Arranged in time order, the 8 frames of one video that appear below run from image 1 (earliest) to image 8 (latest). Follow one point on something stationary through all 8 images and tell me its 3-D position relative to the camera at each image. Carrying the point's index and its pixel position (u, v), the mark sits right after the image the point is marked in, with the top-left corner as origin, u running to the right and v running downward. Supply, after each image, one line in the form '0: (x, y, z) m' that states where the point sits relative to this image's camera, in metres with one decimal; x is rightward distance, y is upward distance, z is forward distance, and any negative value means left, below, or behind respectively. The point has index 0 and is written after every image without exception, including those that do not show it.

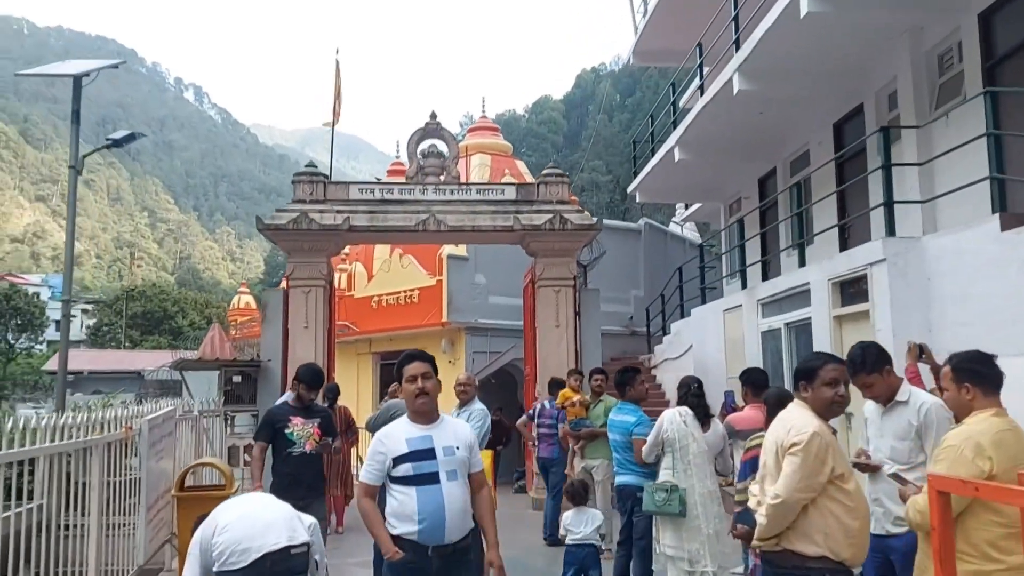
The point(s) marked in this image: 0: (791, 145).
0: (+4.2, +2.1, +12.8) m
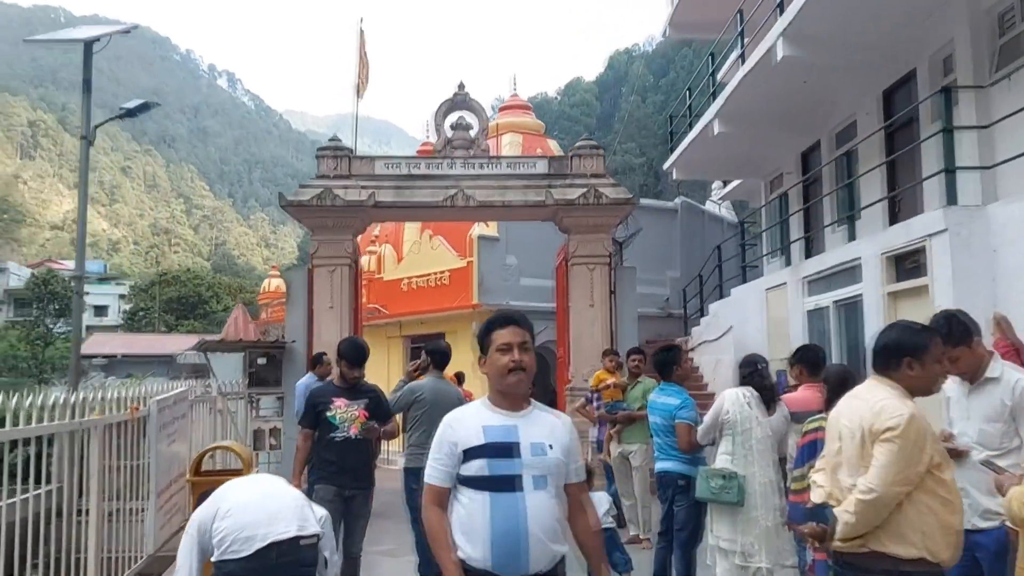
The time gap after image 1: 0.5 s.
0: (+4.6, +2.4, +12.2) m
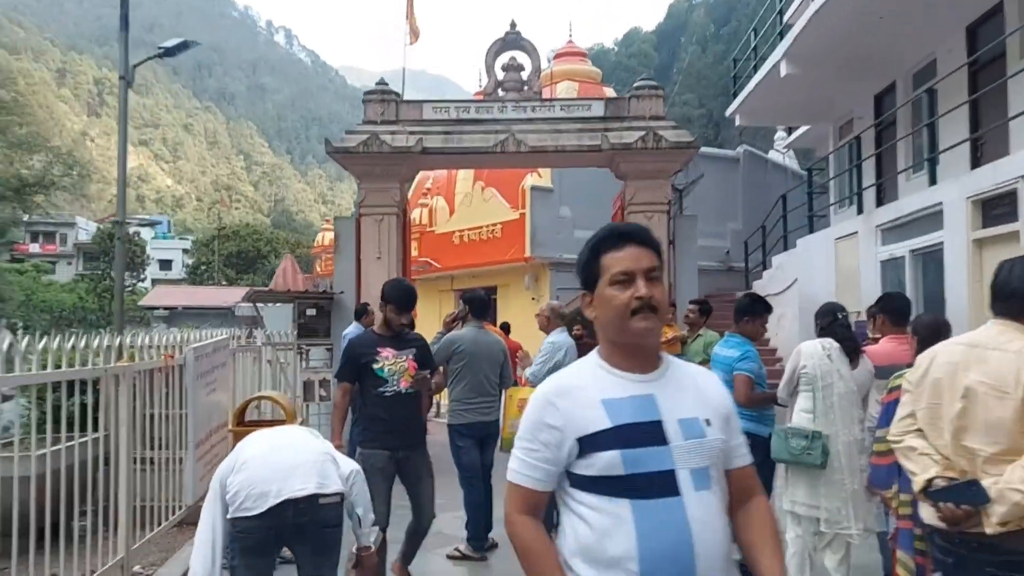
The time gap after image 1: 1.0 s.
0: (+5.4, +3.1, +11.4) m
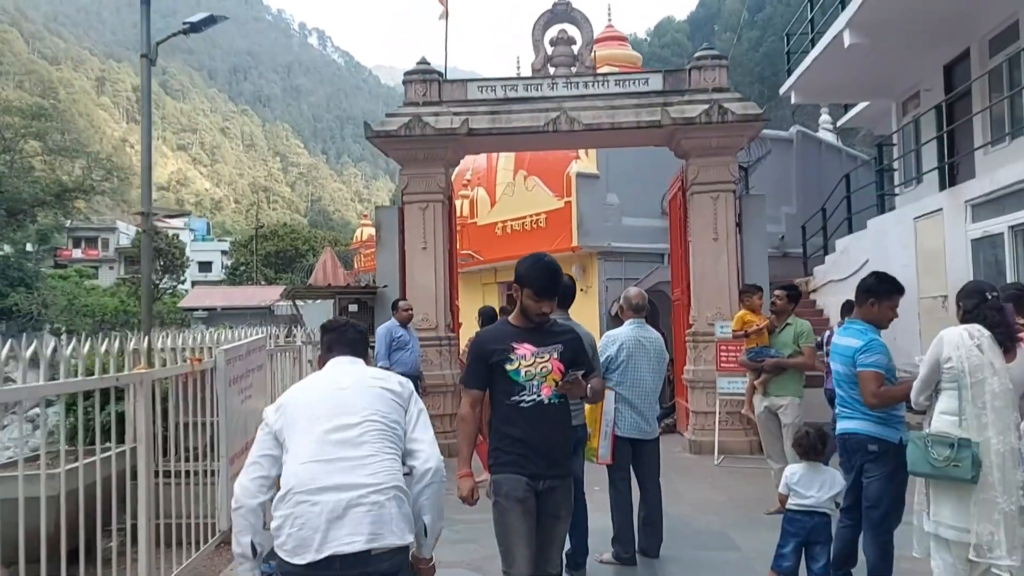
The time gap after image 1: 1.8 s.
0: (+5.9, +3.3, +10.5) m
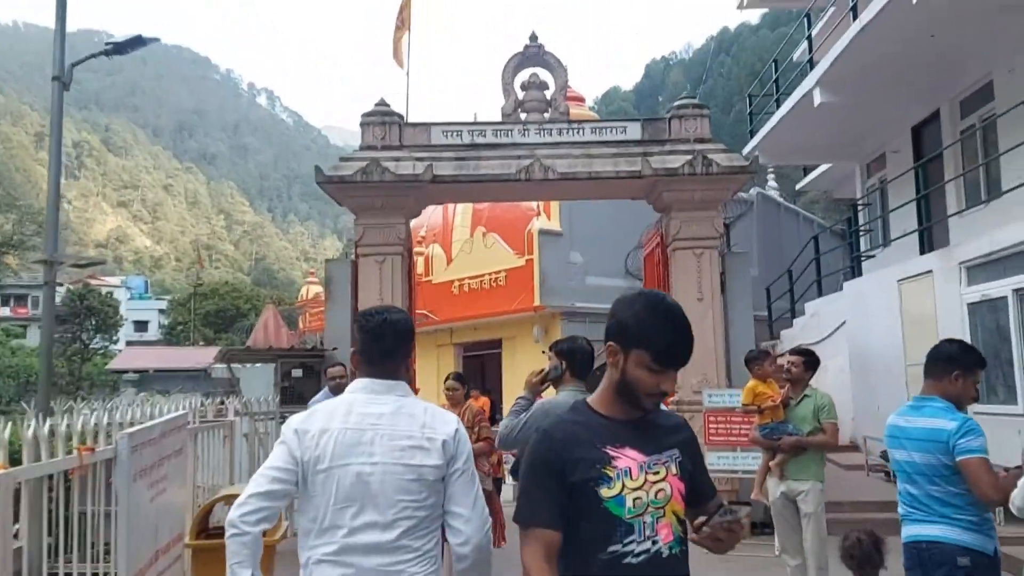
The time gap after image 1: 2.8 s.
0: (+5.5, +2.5, +10.3) m
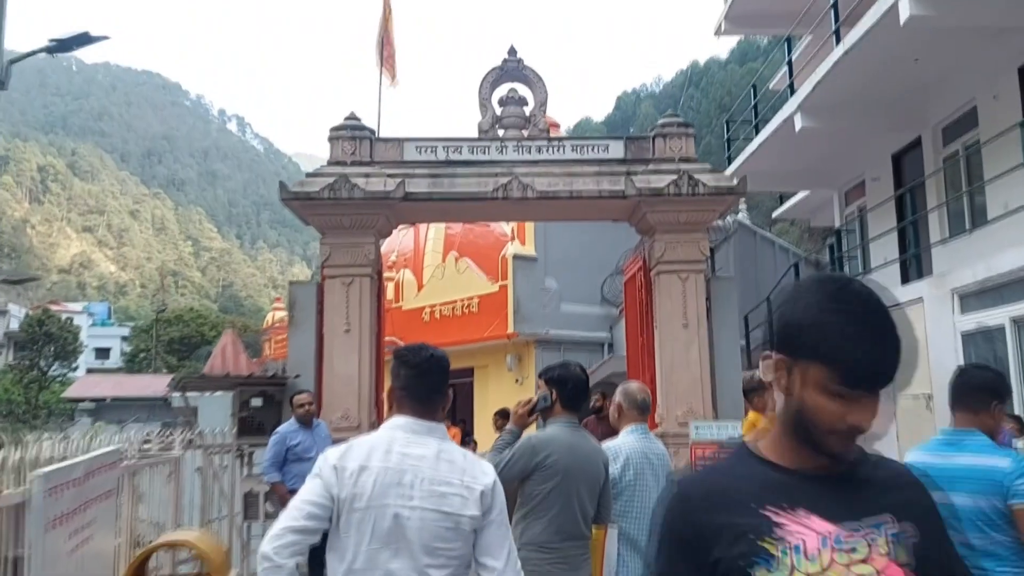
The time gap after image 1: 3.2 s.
0: (+5.2, +2.2, +10.2) m
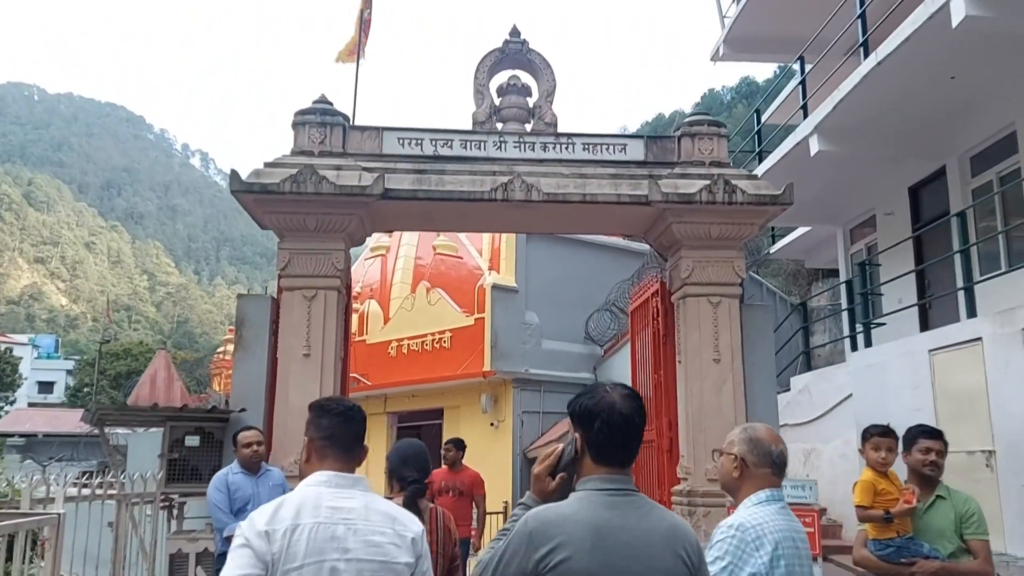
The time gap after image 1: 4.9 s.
0: (+5.1, +1.7, +9.3) m
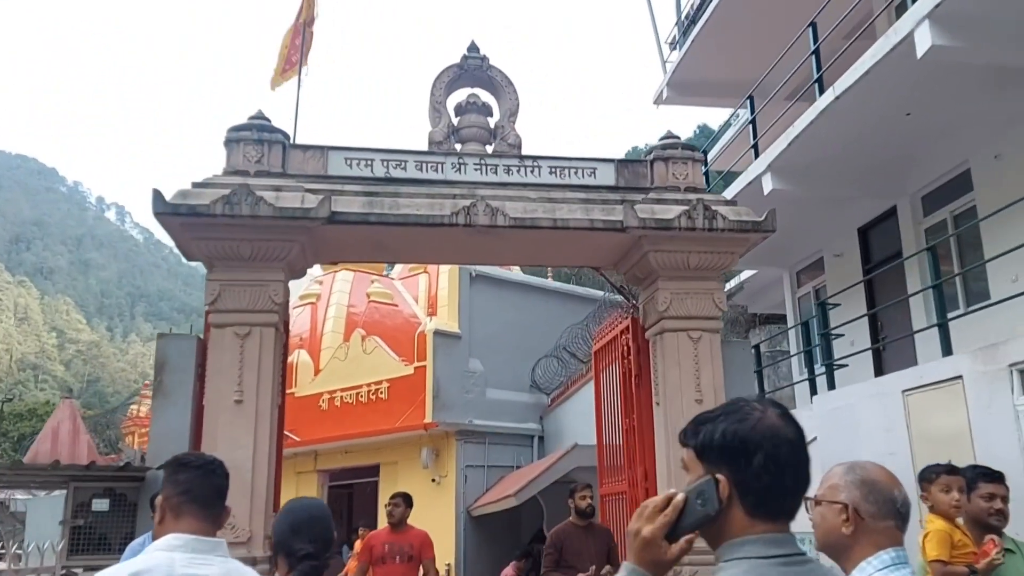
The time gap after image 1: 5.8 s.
0: (+4.5, +1.3, +9.2) m
